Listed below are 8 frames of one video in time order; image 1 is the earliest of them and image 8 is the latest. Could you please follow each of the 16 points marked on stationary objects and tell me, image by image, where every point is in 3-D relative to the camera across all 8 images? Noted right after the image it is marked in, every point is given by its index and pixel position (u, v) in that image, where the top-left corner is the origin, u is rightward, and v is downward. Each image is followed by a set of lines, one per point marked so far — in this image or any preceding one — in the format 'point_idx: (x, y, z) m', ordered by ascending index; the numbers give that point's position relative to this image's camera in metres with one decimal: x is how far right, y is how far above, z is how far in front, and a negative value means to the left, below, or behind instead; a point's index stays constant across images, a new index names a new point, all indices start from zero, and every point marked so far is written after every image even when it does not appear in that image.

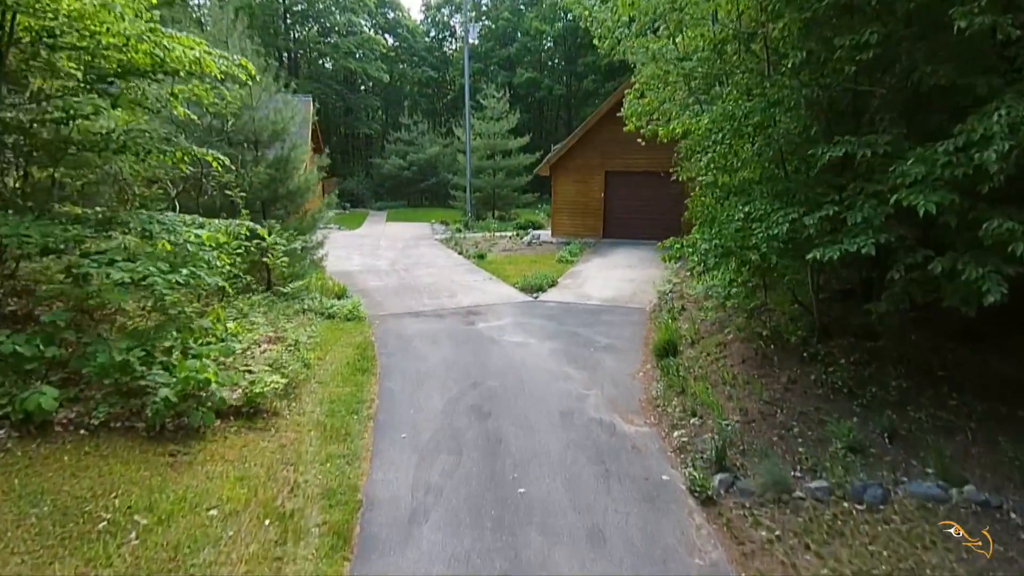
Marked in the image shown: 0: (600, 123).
0: (+2.6, +4.8, +14.9) m
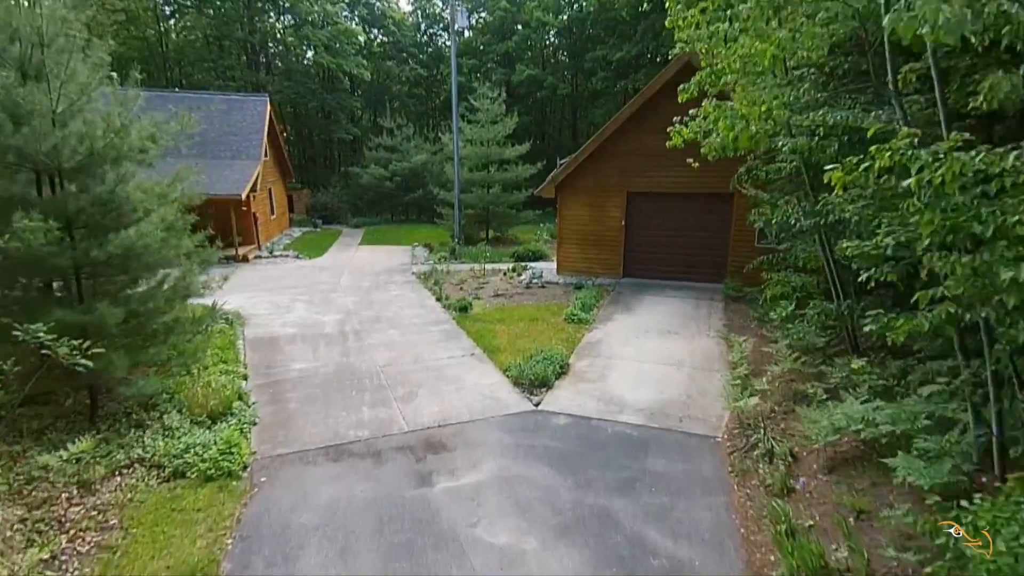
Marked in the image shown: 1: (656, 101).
0: (+2.5, +3.5, +11.5) m
1: (+3.2, +4.0, +11.2) m
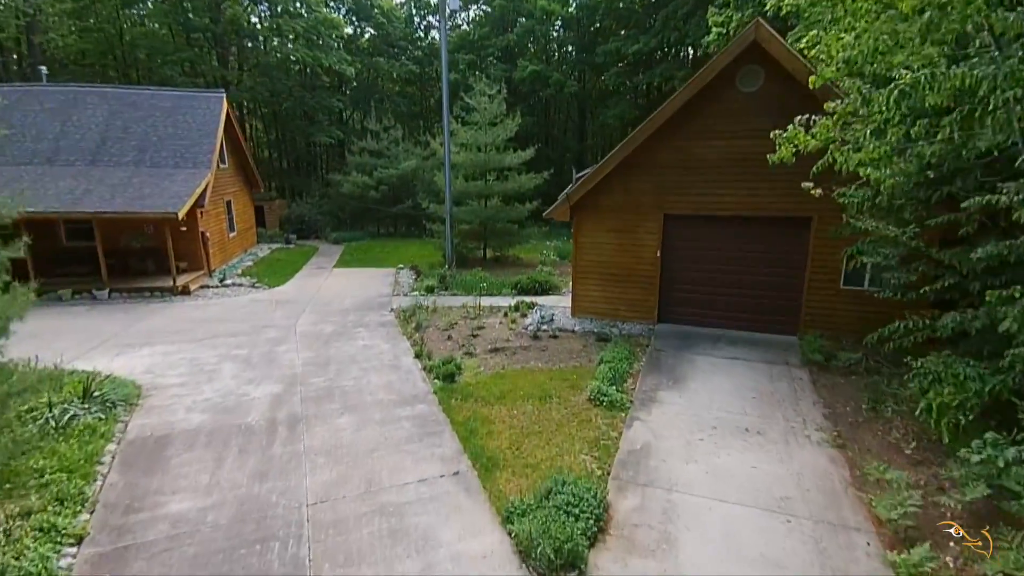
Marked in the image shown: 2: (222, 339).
0: (+2.5, +2.6, +8.8) m
1: (+3.2, +3.1, +8.4) m
2: (-5.4, -1.0, +9.5) m
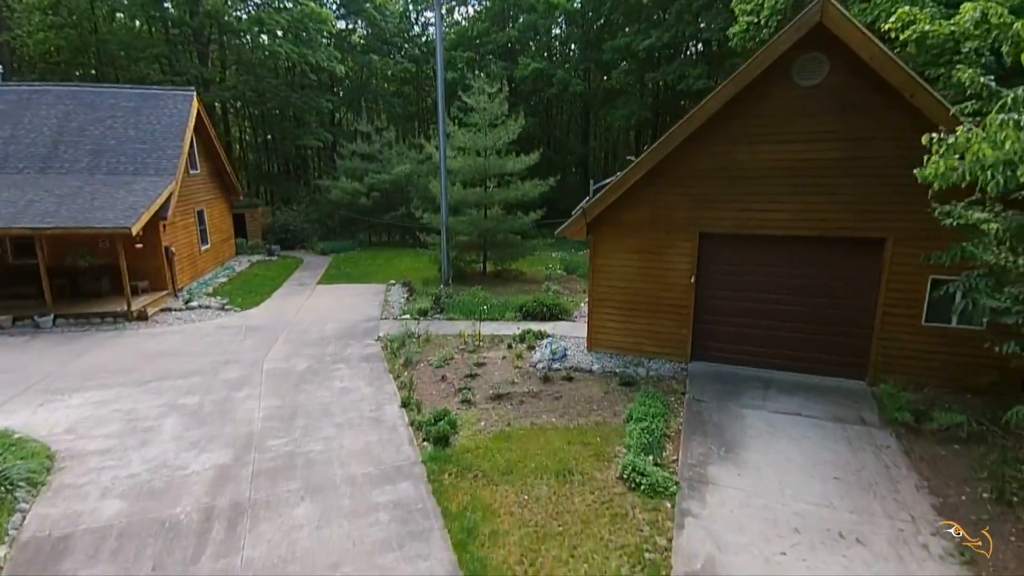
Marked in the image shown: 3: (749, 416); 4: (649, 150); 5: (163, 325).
0: (+2.6, +2.1, +7.3) m
1: (+3.3, +2.7, +7.0) m
2: (-5.3, -1.5, +8.0) m
3: (+2.9, -1.6, +6.3) m
4: (+1.9, +1.9, +7.3) m
5: (-7.1, -0.8, +10.5) m
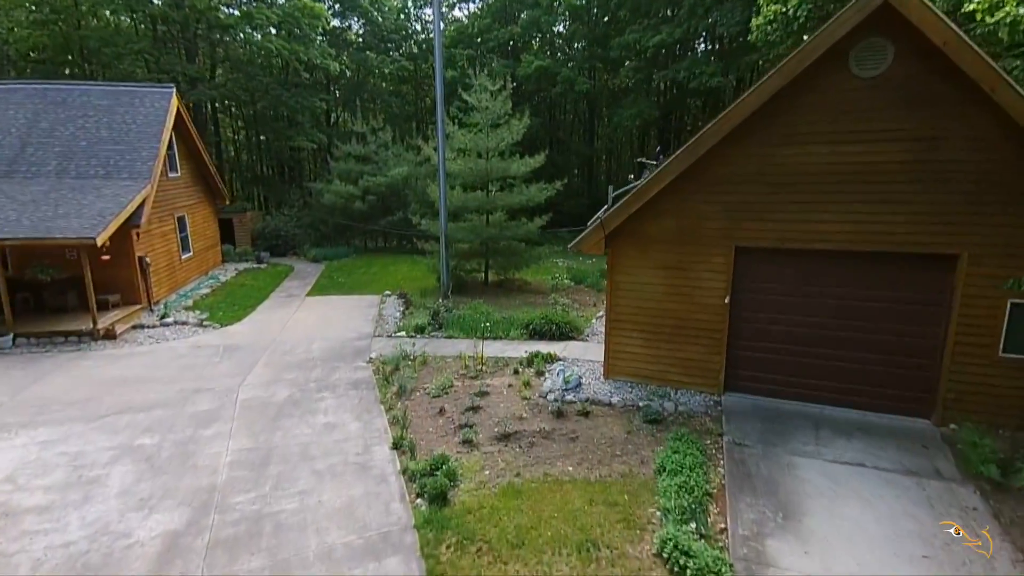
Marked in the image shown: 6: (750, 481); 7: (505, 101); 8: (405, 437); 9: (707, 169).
0: (+2.7, +1.9, +6.3) m
1: (+3.4, +2.4, +6.0) m
2: (-5.2, -1.8, +7.1) m
3: (+3.0, -1.9, +5.3) m
4: (+2.0, +1.7, +6.3) m
5: (-7.0, -1.1, +9.5) m
6: (+2.4, -1.9, +5.1) m
7: (-0.2, +5.0, +13.7) m
8: (-1.3, -1.9, +6.3) m
9: (+2.5, +1.5, +6.5) m
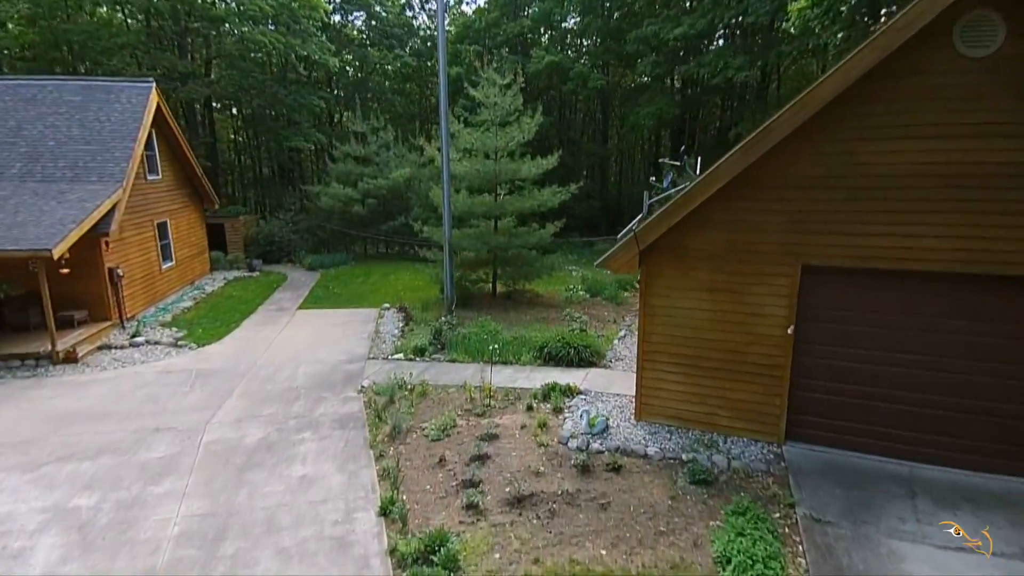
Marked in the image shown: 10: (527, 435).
0: (+2.9, +1.6, +5.1) m
1: (+3.6, +2.1, +4.8) m
2: (-5.0, -2.1, +5.9) m
3: (+3.2, -2.1, +4.1) m
4: (+2.2, +1.4, +5.1) m
5: (-6.8, -1.3, +8.4) m
6: (+2.5, -2.2, +3.9) m
7: (+0.1, +4.7, +12.5) m
8: (-1.2, -2.2, +5.2) m
9: (+2.6, +1.2, +5.3) m
10: (+0.2, -1.8, +6.3) m
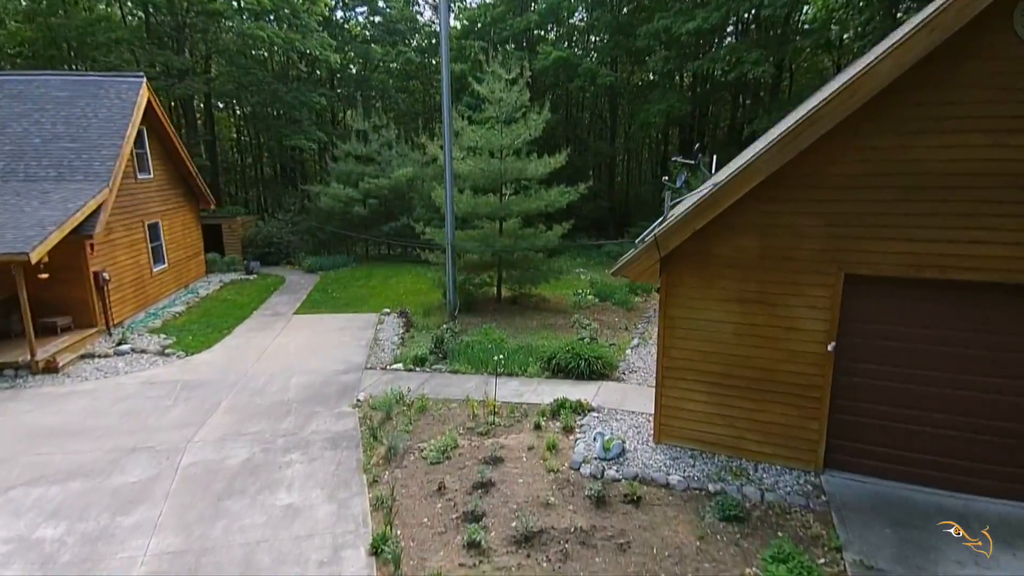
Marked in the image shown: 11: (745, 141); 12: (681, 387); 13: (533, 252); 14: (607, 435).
0: (+2.9, +1.5, +4.5) m
1: (+3.6, +2.0, +4.2) m
2: (-4.9, -2.2, +5.4) m
3: (+3.2, -2.3, +3.5) m
4: (+2.3, +1.3, +4.5) m
5: (-6.7, -1.4, +7.9) m
6: (+2.6, -2.3, +3.3) m
7: (+0.2, +4.6, +11.9) m
8: (-1.1, -2.3, +4.6) m
9: (+2.7, +1.1, +4.7) m
10: (+0.3, -1.9, +5.7) m
11: (+8.5, +5.4, +18.6) m
12: (+1.8, -1.1, +5.5) m
13: (+0.5, +0.9, +12.0) m
14: (+1.1, -1.7, +5.9) m
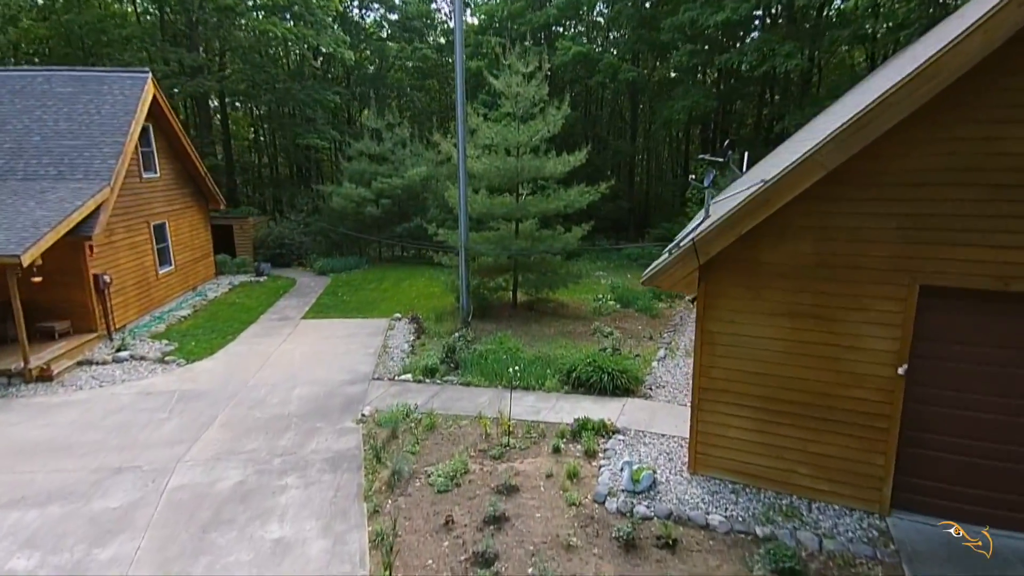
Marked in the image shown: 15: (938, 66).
0: (+3.1, +1.3, +3.8) m
1: (+3.8, +1.9, +3.5) m
2: (-4.8, -2.3, +5.0) m
3: (+3.3, -2.4, +2.8) m
4: (+2.4, +1.2, +3.8) m
5: (-6.5, -1.5, +7.5) m
6: (+2.6, -2.4, +2.6) m
7: (+0.6, +4.5, +11.3) m
8: (-1.0, -2.3, +4.1) m
9: (+2.9, +1.0, +4.1) m
10: (+0.4, -2.0, +5.1) m
11: (+9.2, +5.2, +17.8) m
12: (+2.0, -1.2, +4.9) m
13: (+0.9, +0.7, +11.3) m
14: (+1.3, -1.8, +5.3) m
15: (+3.0, +1.6, +3.6) m
